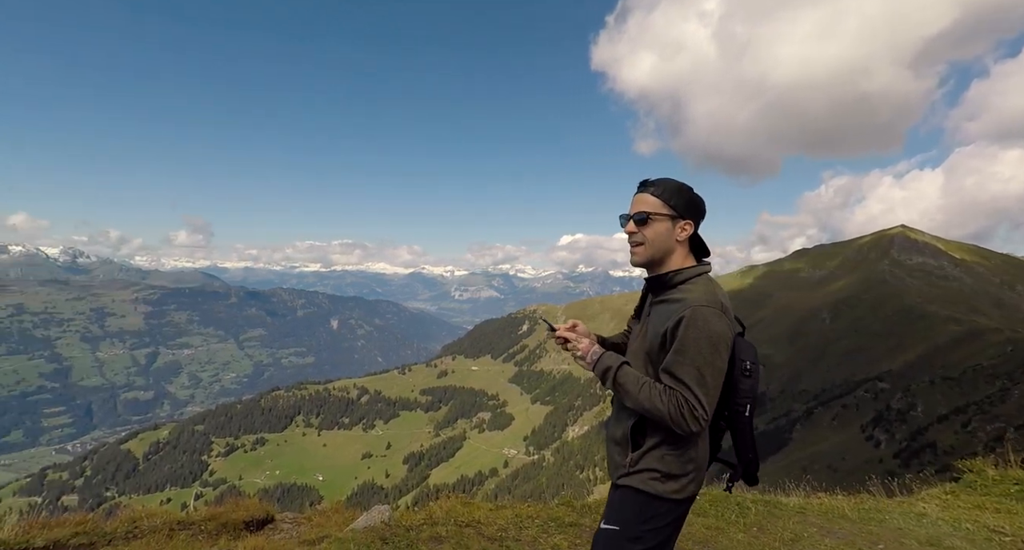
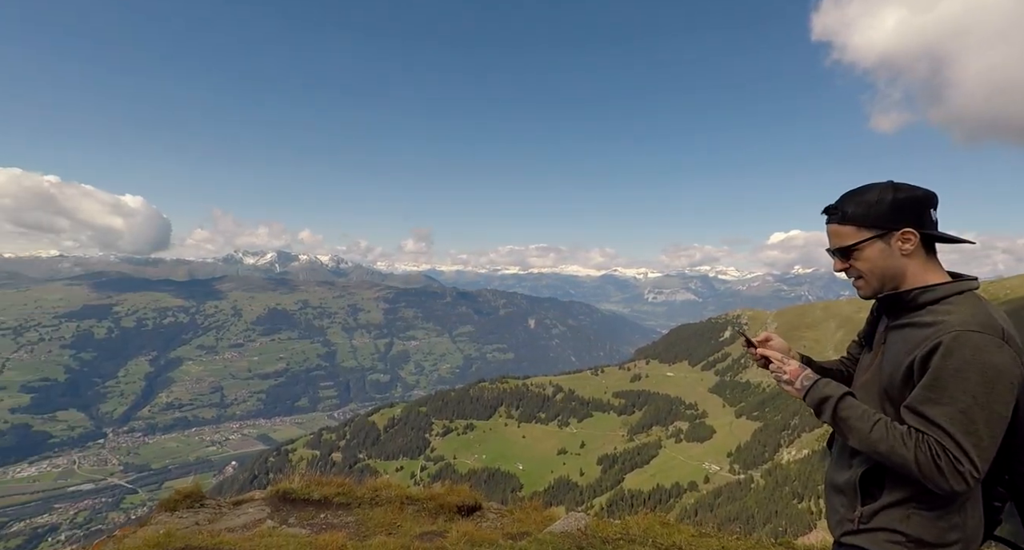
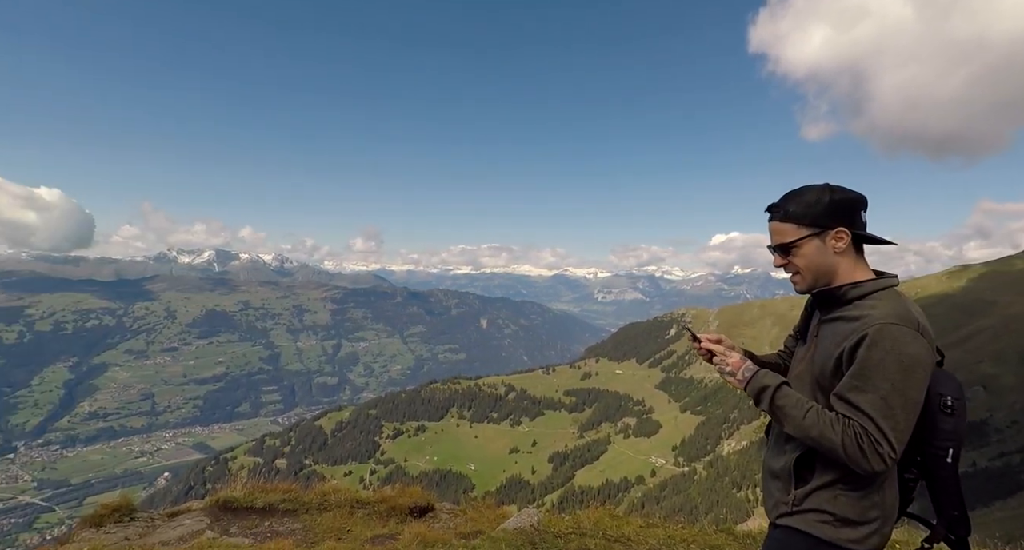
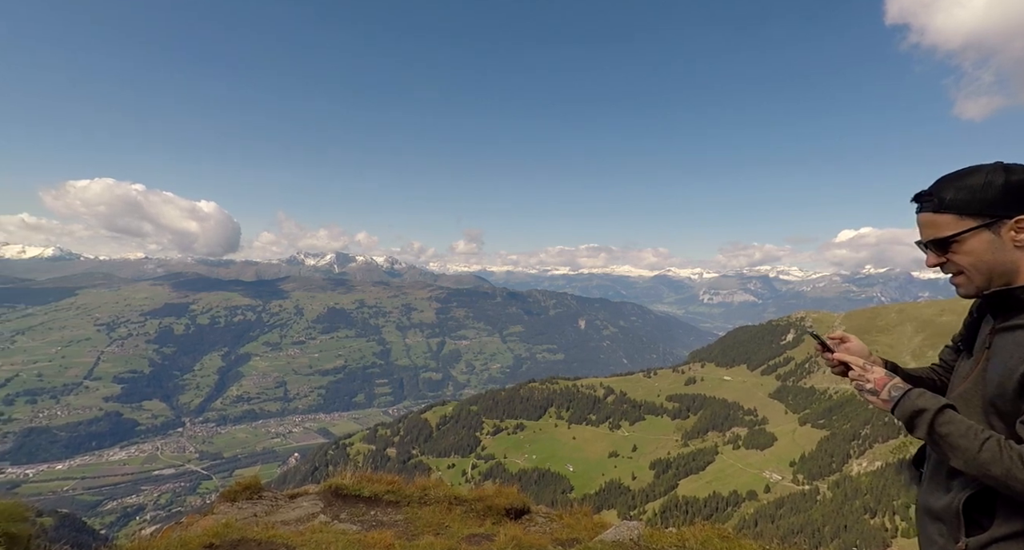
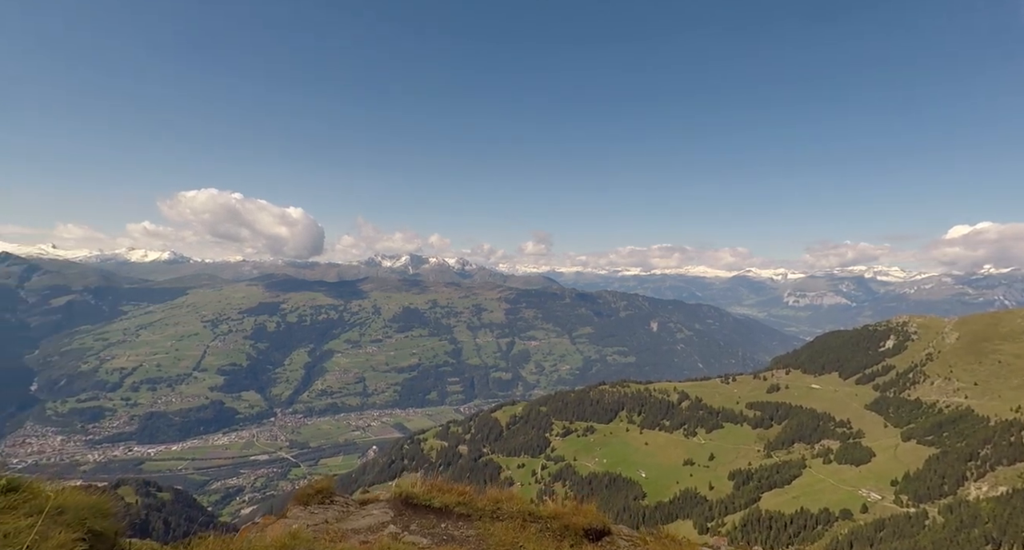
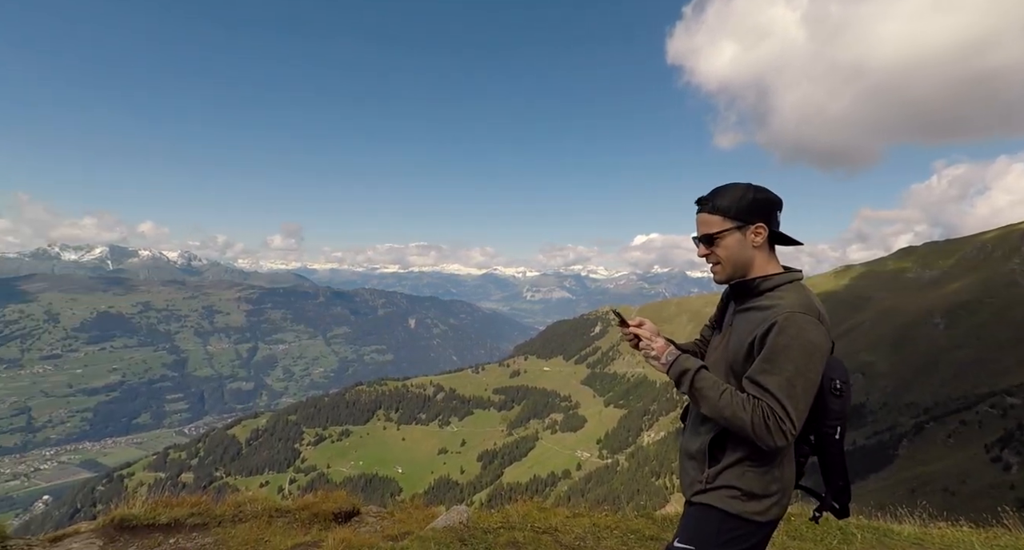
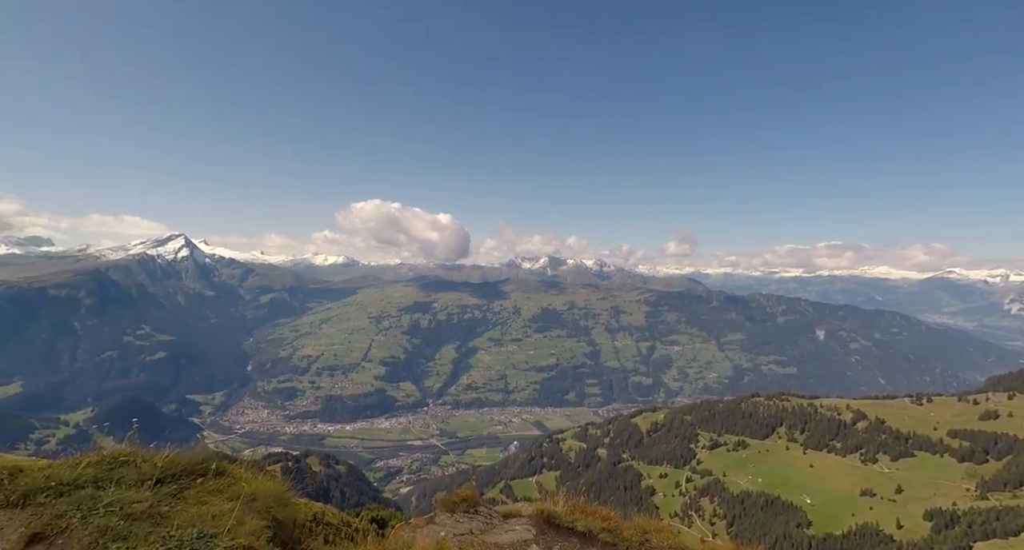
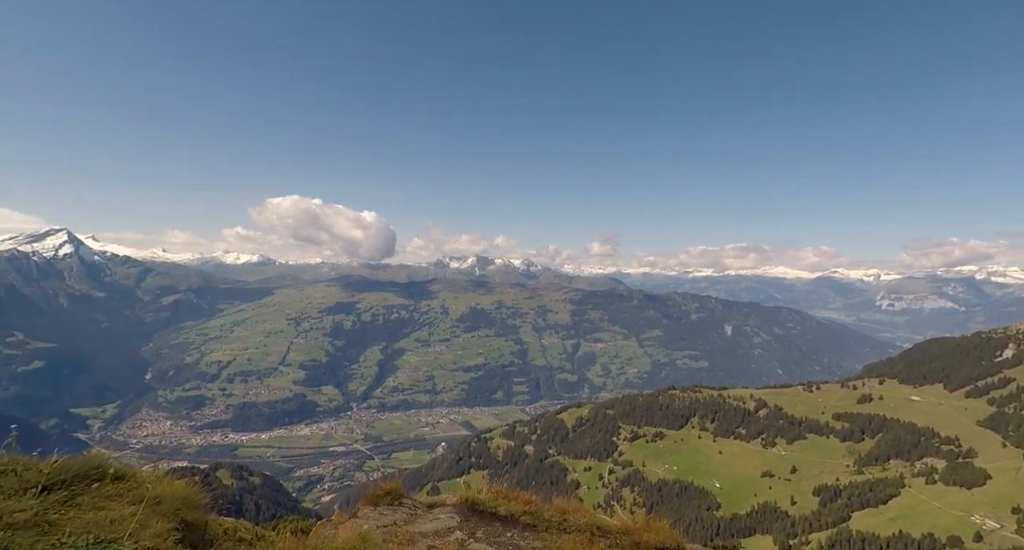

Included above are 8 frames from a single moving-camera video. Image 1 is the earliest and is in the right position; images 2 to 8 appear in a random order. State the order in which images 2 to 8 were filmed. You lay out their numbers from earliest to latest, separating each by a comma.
6, 3, 2, 4, 5, 8, 7
